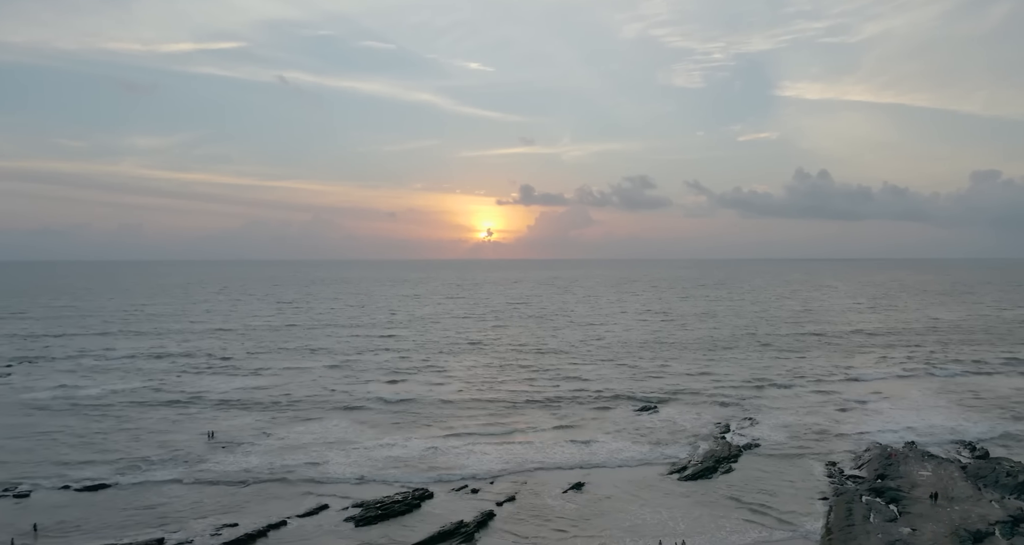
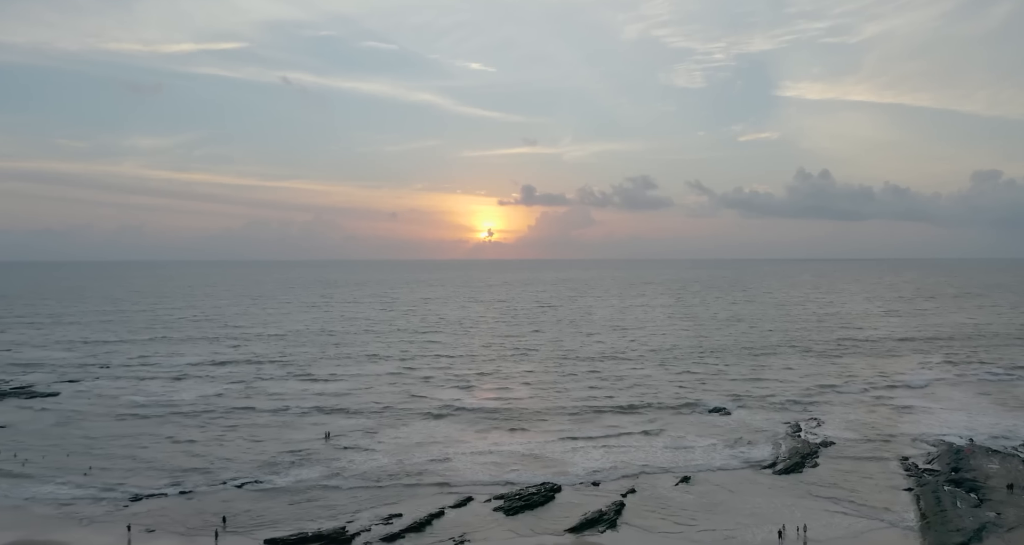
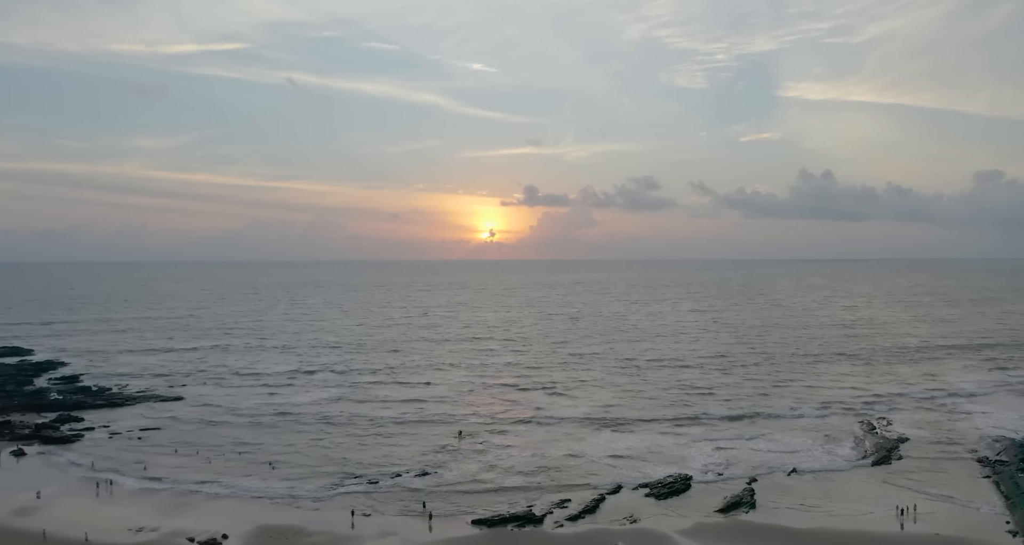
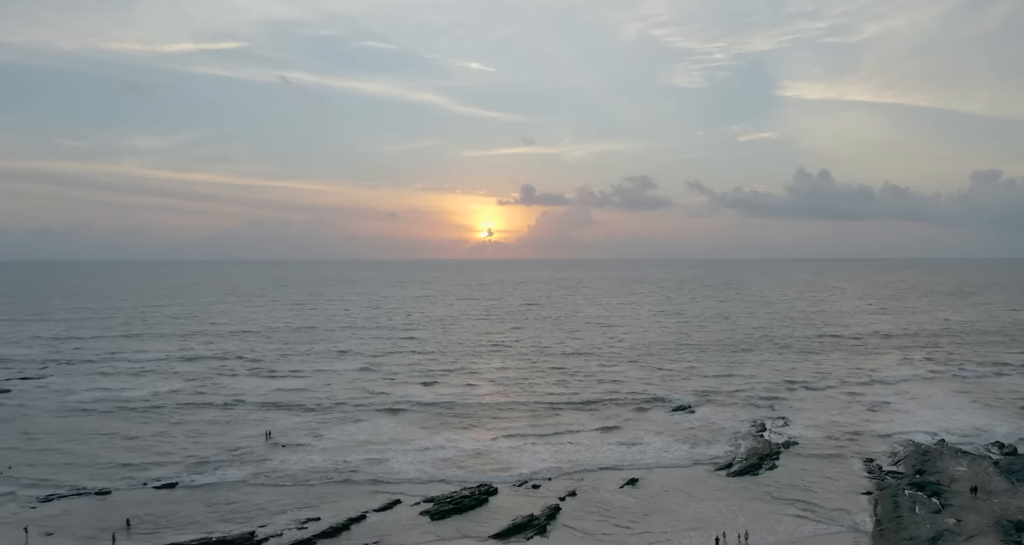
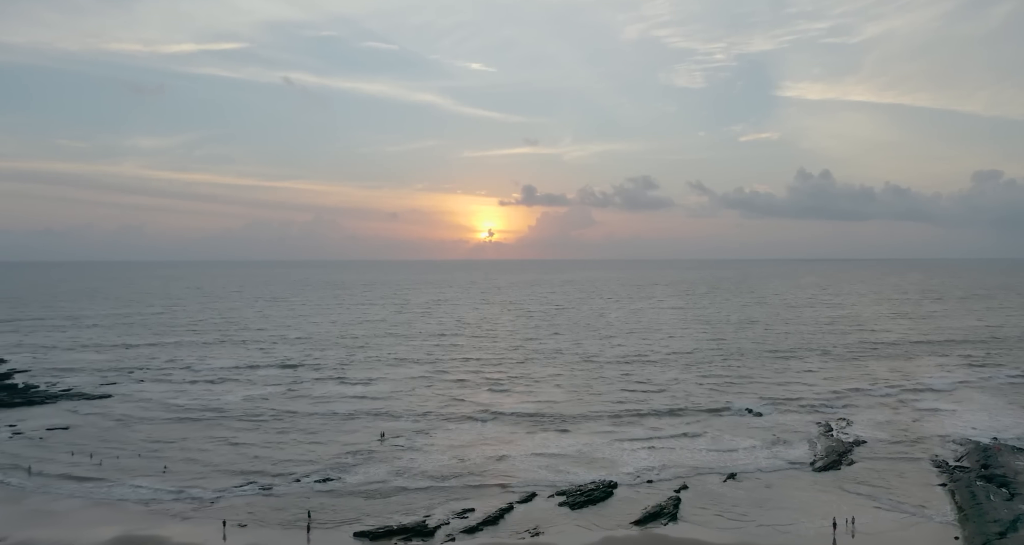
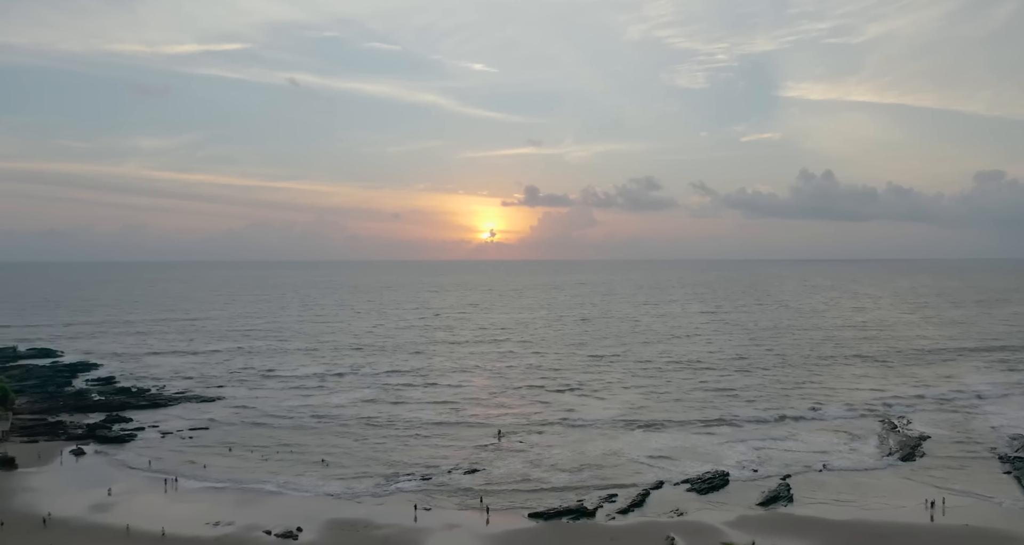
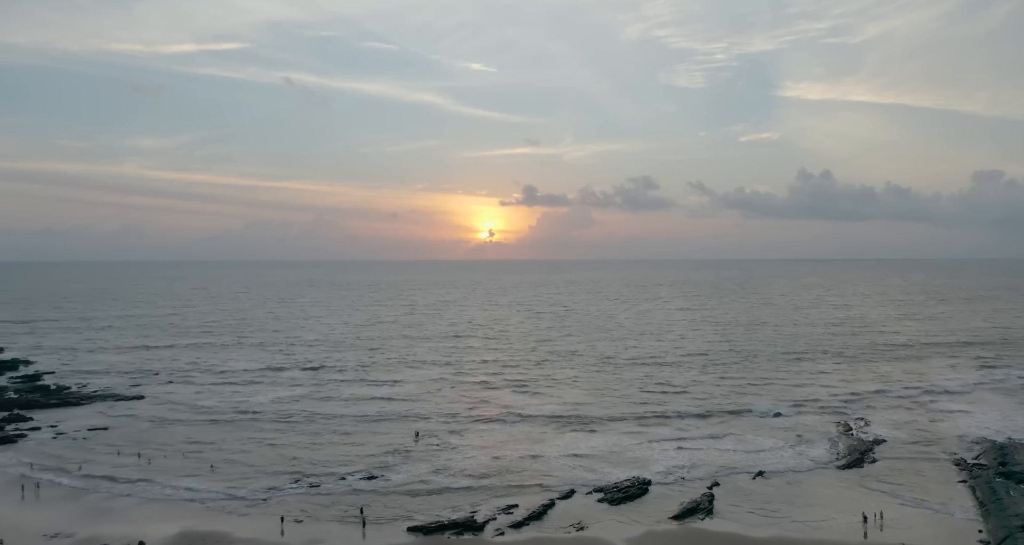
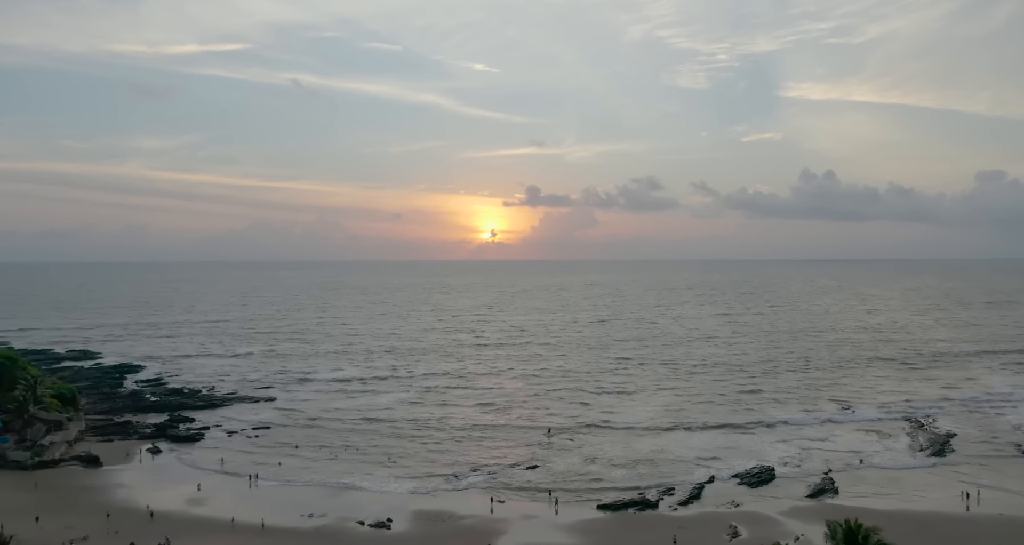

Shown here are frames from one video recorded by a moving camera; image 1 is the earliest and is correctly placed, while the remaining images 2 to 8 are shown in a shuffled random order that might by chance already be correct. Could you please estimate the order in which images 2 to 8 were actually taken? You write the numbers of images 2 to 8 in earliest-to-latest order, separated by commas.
4, 2, 5, 7, 3, 6, 8
